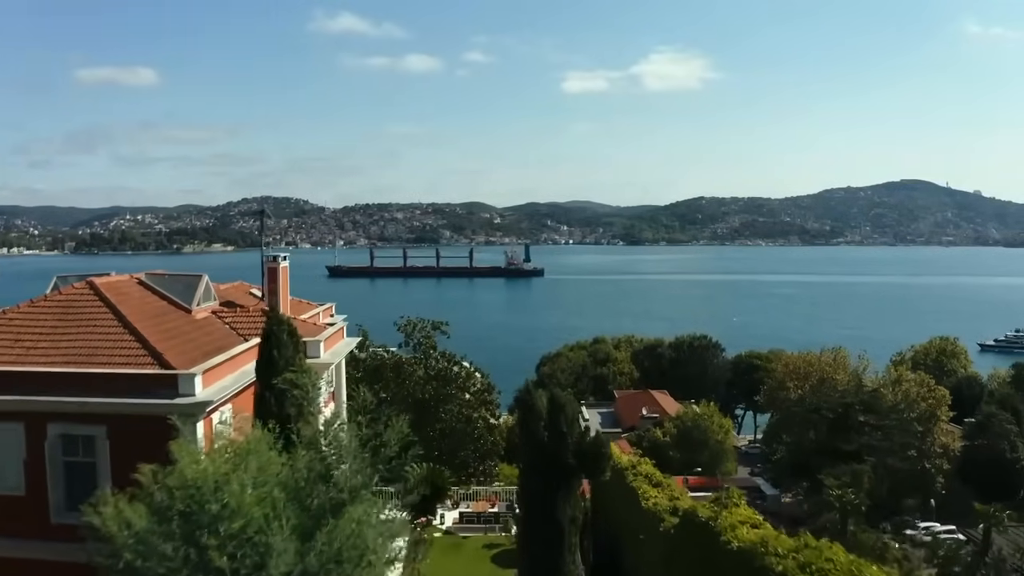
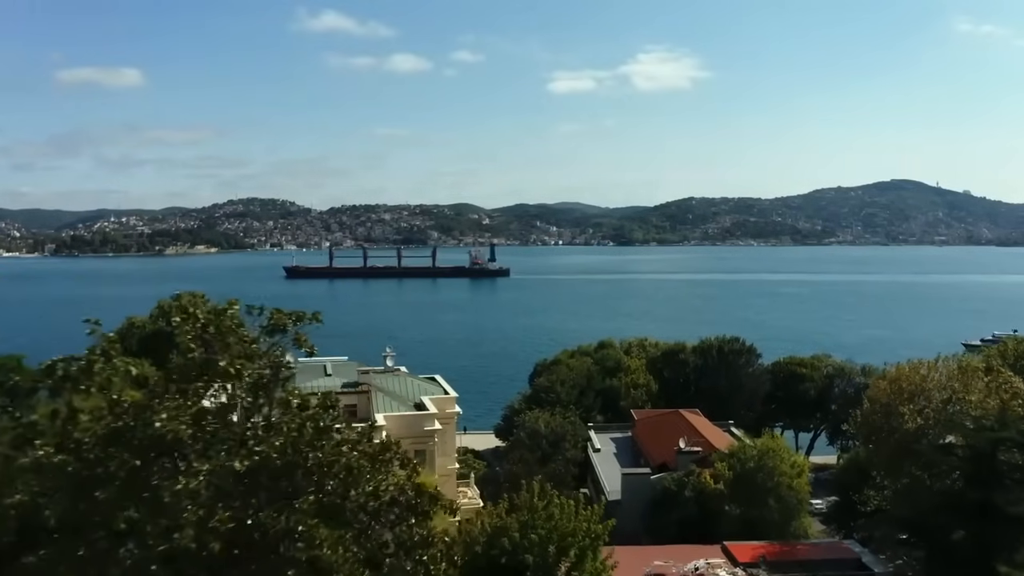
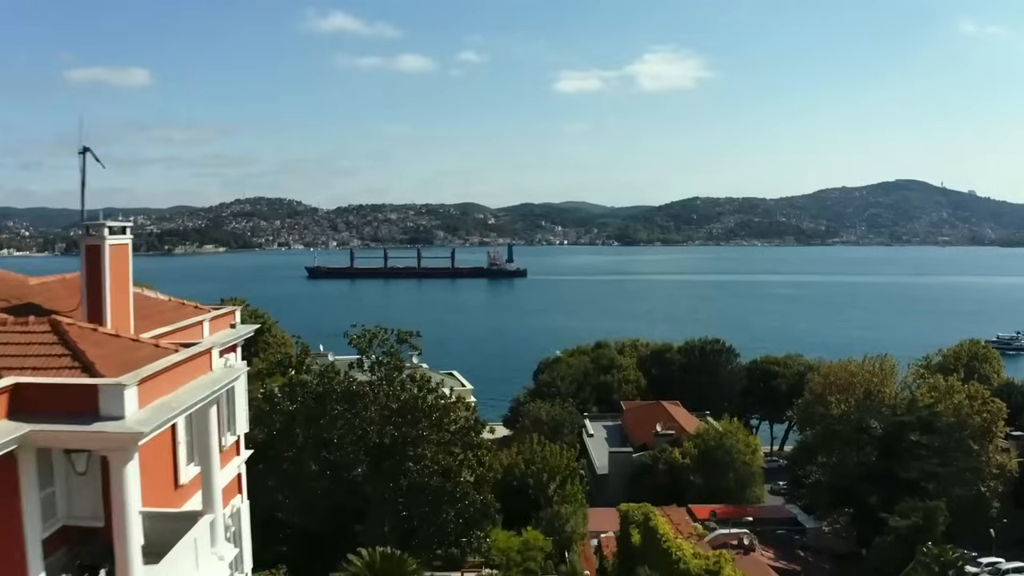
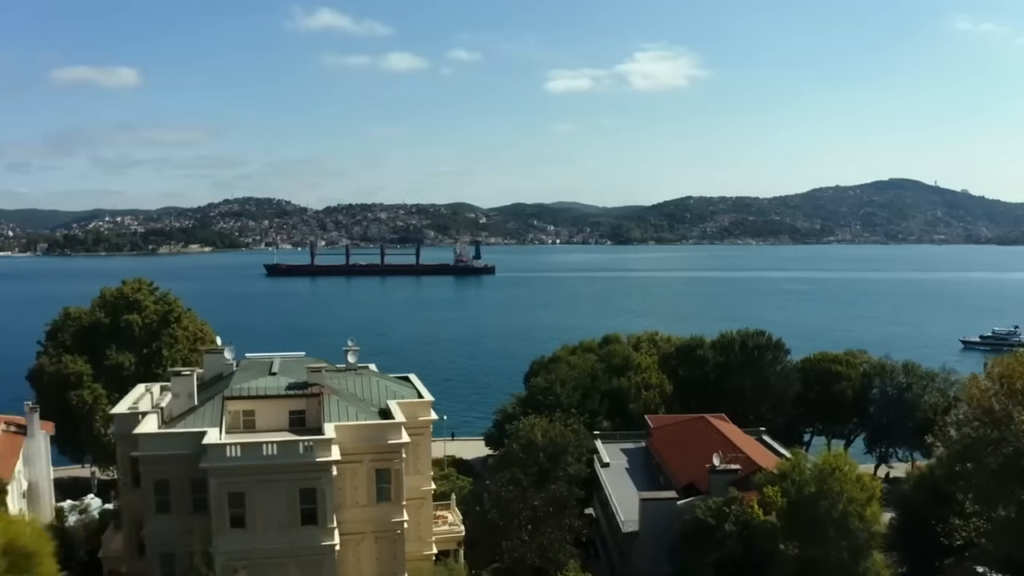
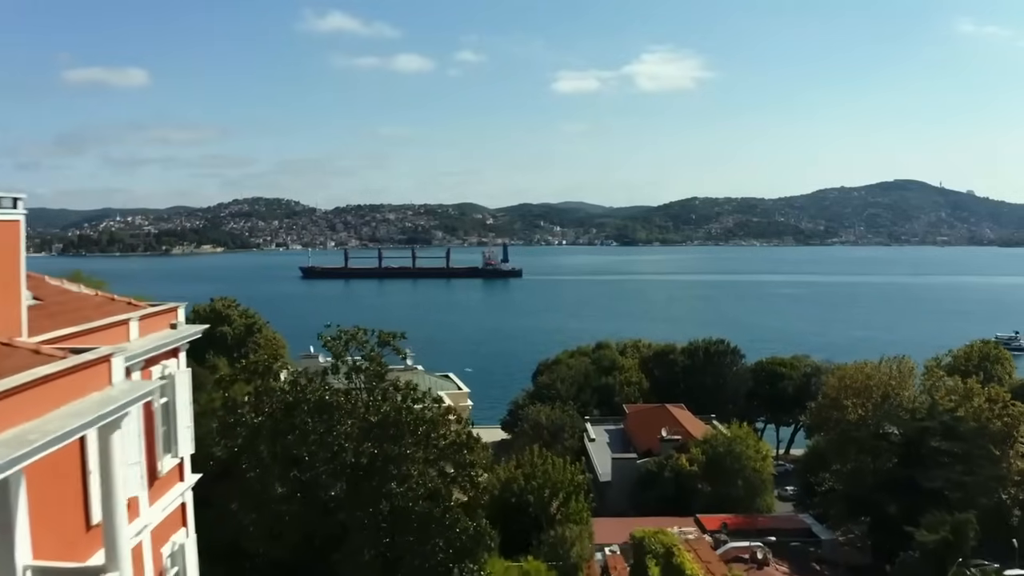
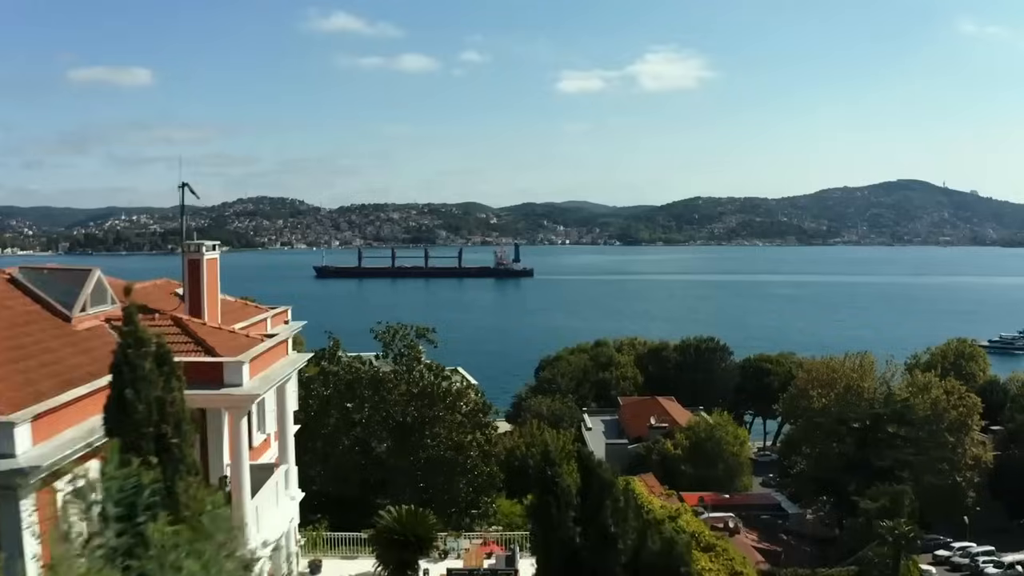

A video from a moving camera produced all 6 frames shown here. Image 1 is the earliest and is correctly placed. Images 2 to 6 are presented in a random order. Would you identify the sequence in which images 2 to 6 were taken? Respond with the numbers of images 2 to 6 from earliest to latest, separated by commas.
6, 3, 5, 2, 4
